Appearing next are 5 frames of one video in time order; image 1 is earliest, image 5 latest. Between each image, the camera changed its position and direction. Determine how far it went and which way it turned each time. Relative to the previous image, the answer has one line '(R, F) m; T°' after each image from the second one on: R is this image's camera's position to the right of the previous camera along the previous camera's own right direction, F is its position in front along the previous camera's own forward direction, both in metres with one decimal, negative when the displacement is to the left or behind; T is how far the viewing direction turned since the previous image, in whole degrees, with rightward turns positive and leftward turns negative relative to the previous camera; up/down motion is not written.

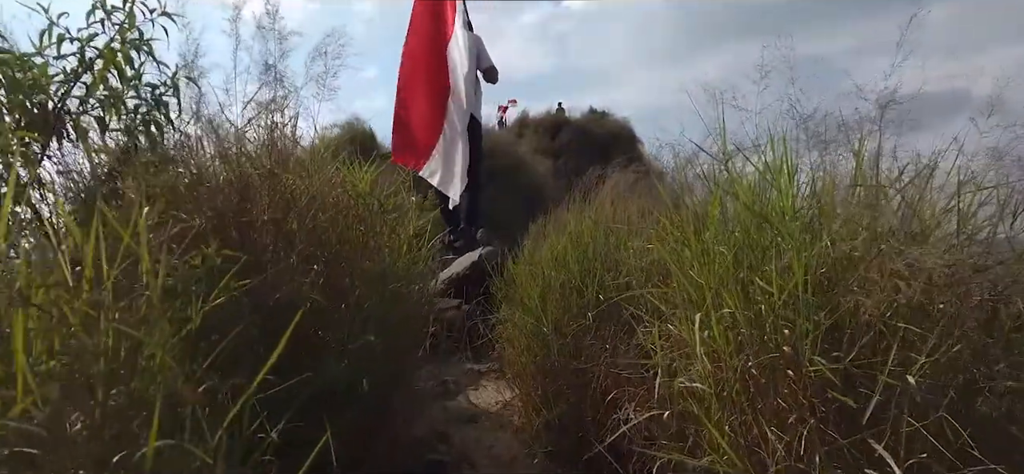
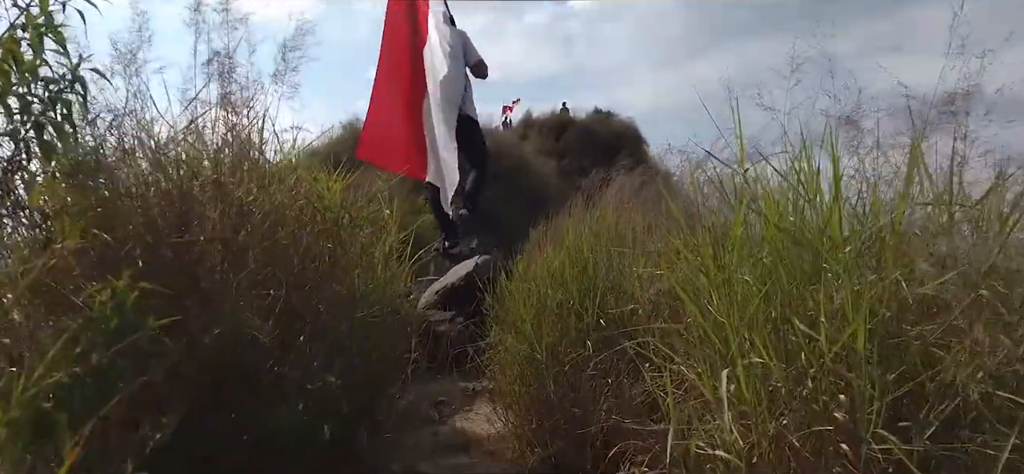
(+0.1, +0.4) m; 0°
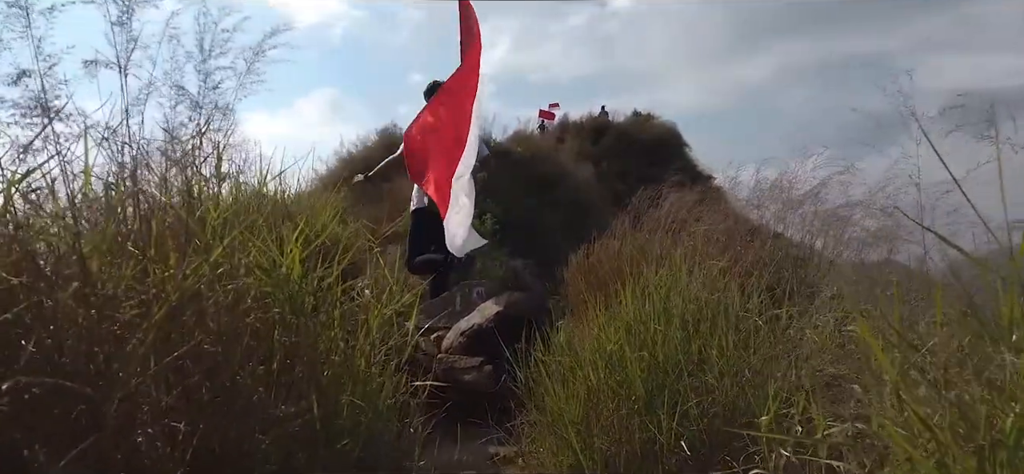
(0.0, +1.0) m; -3°
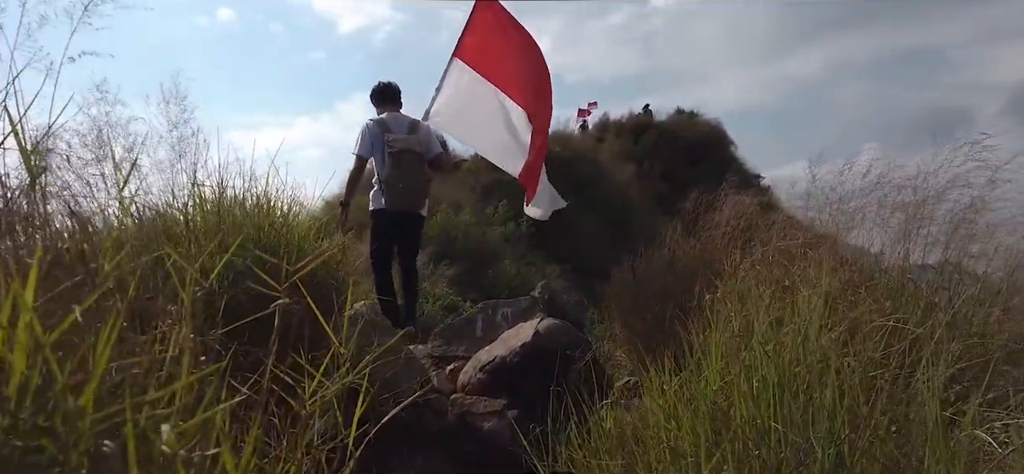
(+0.1, +1.2) m; -4°
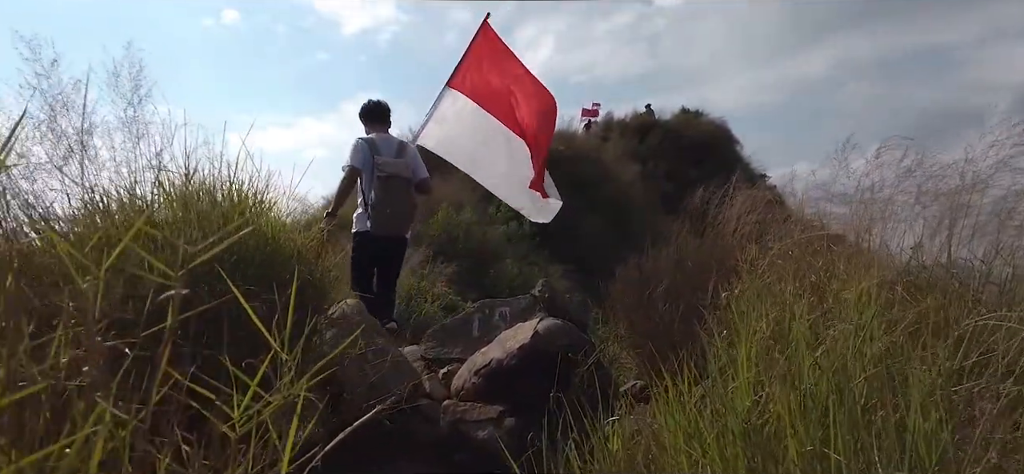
(0.0, +0.4) m; 0°
